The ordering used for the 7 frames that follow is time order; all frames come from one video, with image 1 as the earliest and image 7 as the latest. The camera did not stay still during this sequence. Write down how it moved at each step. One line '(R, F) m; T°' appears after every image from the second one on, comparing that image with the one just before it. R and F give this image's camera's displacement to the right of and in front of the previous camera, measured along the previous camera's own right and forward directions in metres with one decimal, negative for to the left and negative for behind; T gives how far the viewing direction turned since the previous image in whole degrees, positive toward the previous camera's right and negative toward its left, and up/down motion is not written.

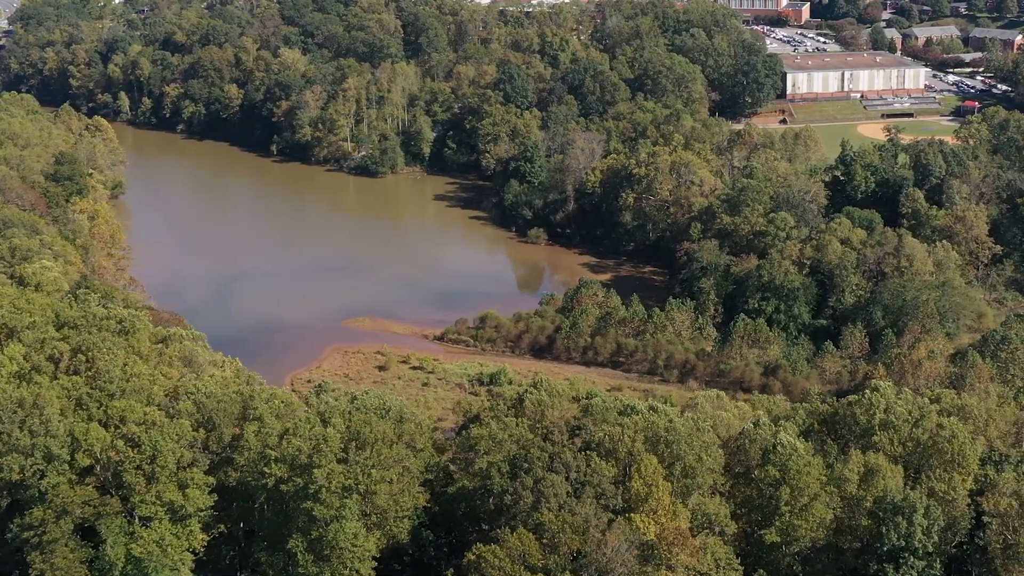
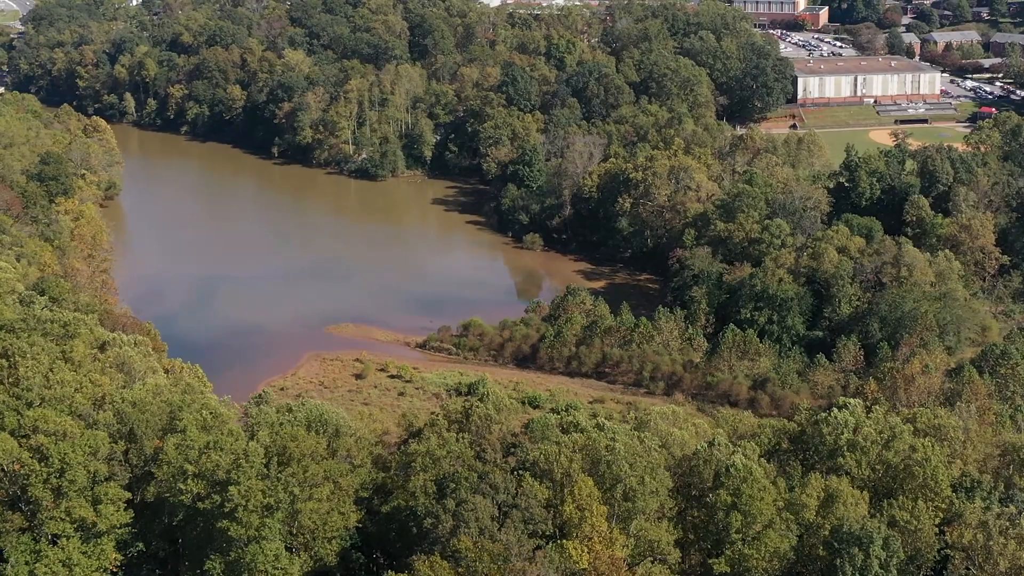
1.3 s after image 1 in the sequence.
(+1.5, +1.1) m; -1°
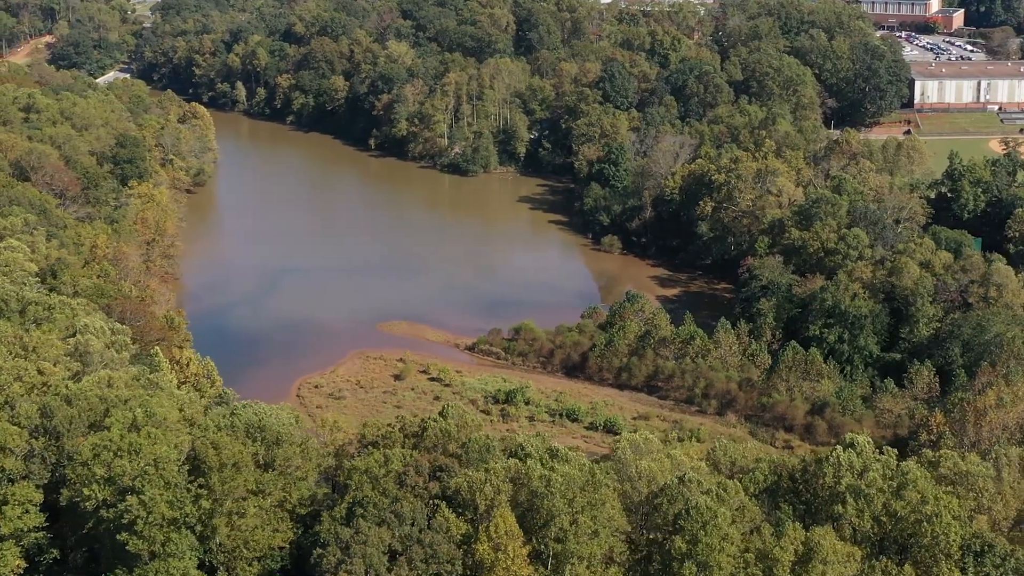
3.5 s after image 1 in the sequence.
(+2.8, +2.1) m; -7°
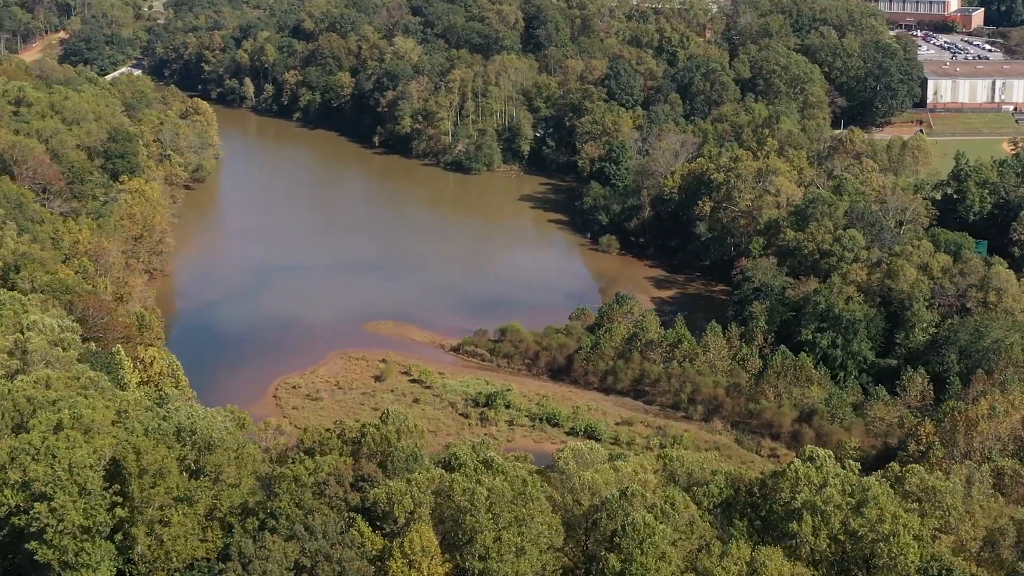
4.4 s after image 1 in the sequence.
(+1.3, +0.8) m; -1°
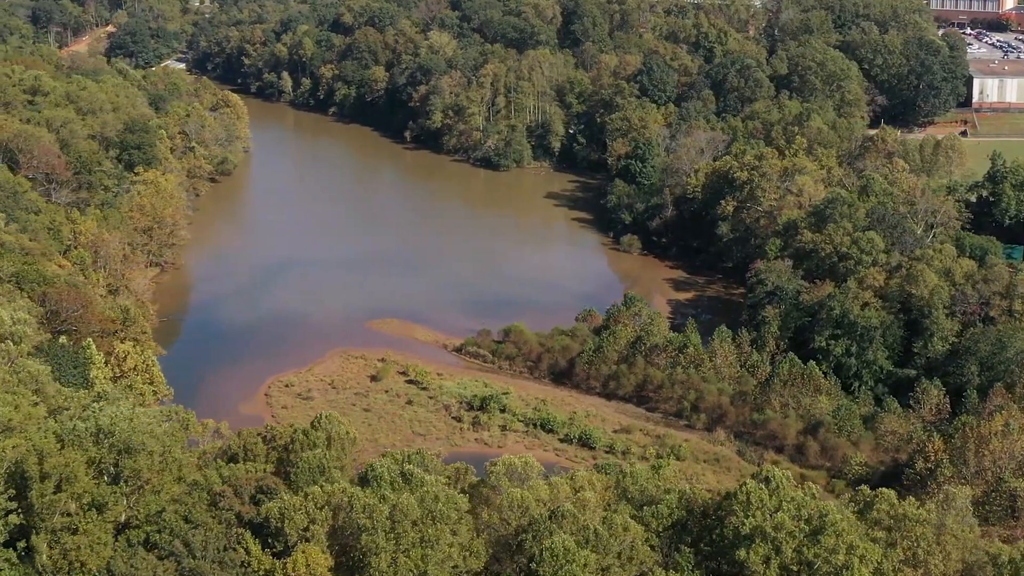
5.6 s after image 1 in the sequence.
(+1.8, +1.1) m; -3°
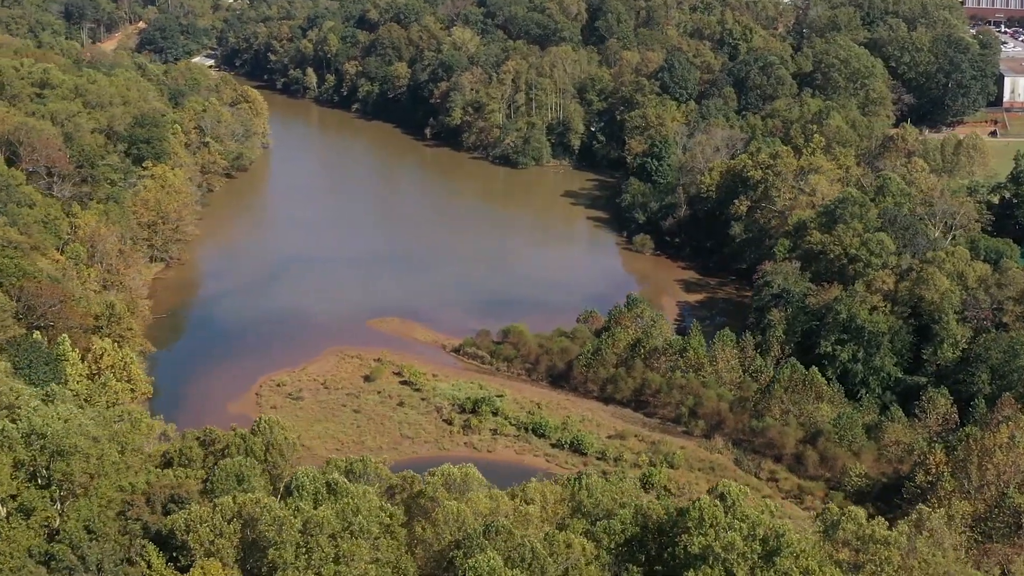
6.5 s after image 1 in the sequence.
(+1.3, +0.8) m; -2°
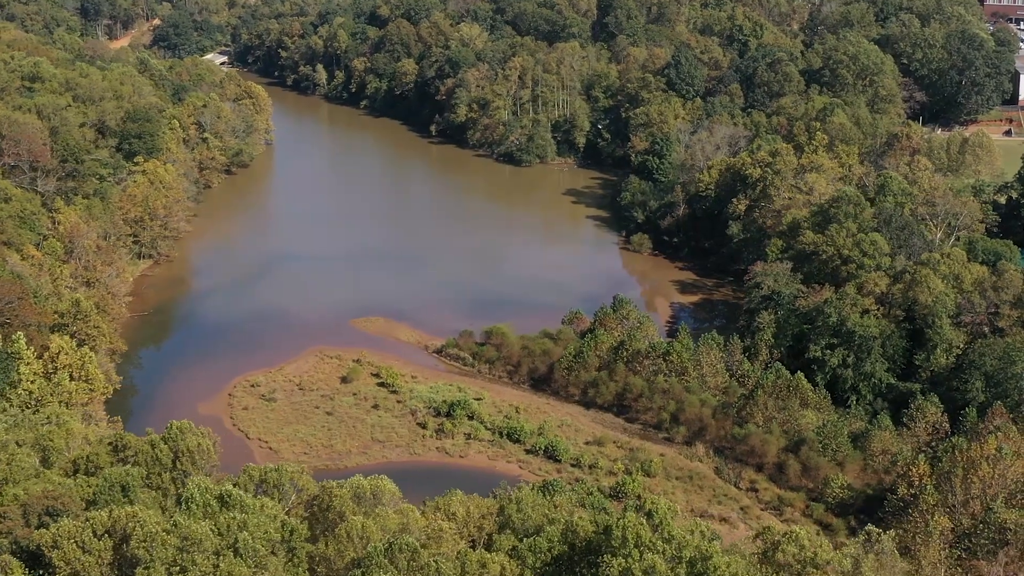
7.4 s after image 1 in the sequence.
(+1.4, +0.9) m; -1°
